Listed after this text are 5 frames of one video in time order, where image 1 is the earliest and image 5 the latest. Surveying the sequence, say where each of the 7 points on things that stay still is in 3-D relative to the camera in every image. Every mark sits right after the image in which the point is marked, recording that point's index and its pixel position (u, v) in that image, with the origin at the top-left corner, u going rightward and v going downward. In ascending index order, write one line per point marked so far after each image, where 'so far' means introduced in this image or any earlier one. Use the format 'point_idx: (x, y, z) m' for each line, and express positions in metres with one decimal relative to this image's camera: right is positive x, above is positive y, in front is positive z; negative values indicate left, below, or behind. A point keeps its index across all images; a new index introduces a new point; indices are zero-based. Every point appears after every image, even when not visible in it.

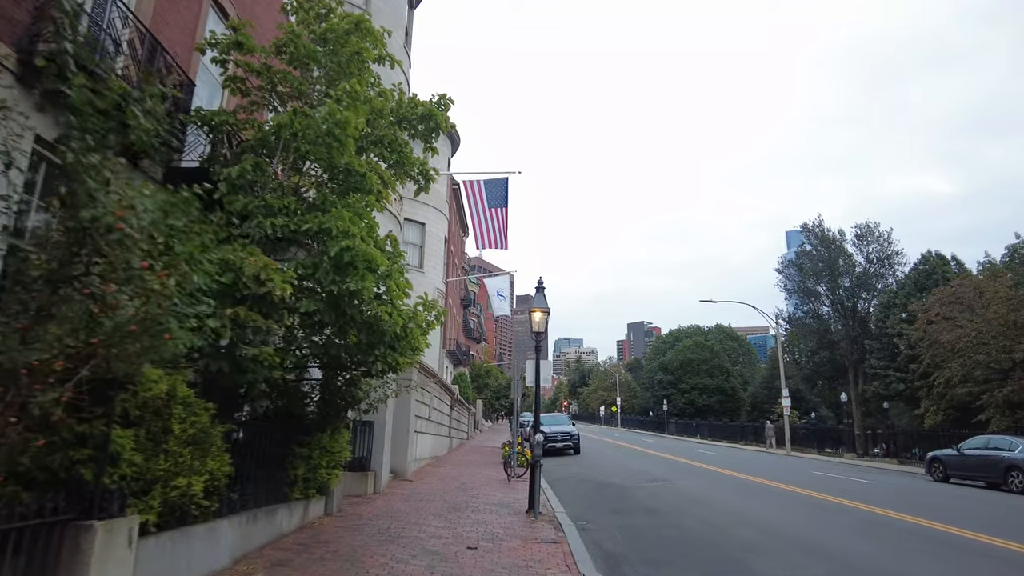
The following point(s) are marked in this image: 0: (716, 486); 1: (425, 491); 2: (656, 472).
0: (+5.2, -5.0, +16.6) m
1: (-1.7, -4.1, +13.0) m
2: (+4.1, -5.4, +18.8) m
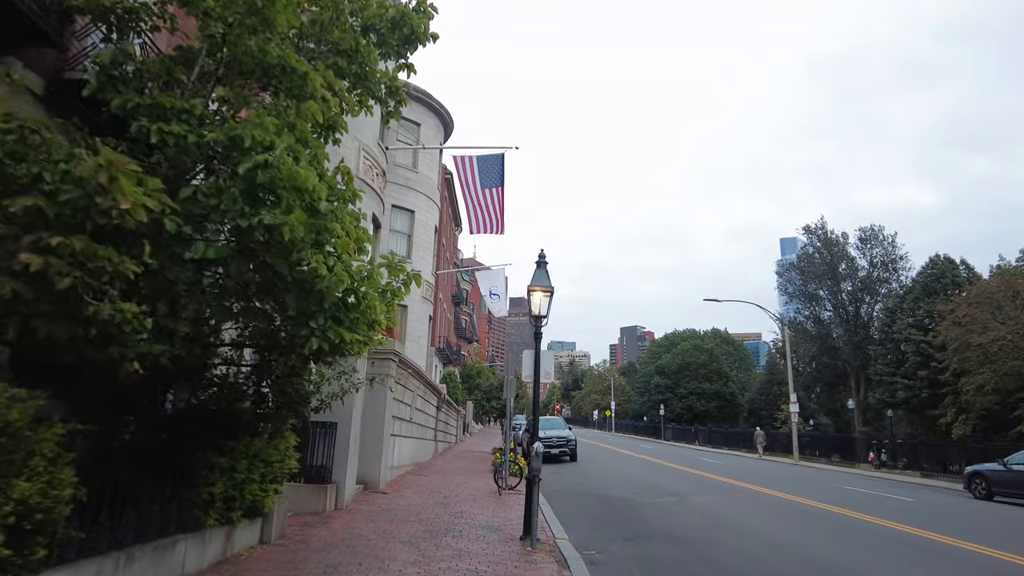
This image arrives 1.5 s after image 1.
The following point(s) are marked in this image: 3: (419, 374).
0: (+5.0, -4.8, +14.6) m
1: (-1.8, -3.7, +10.9) m
2: (+3.9, -5.1, +16.7) m
3: (-2.5, -2.3, +17.4) m
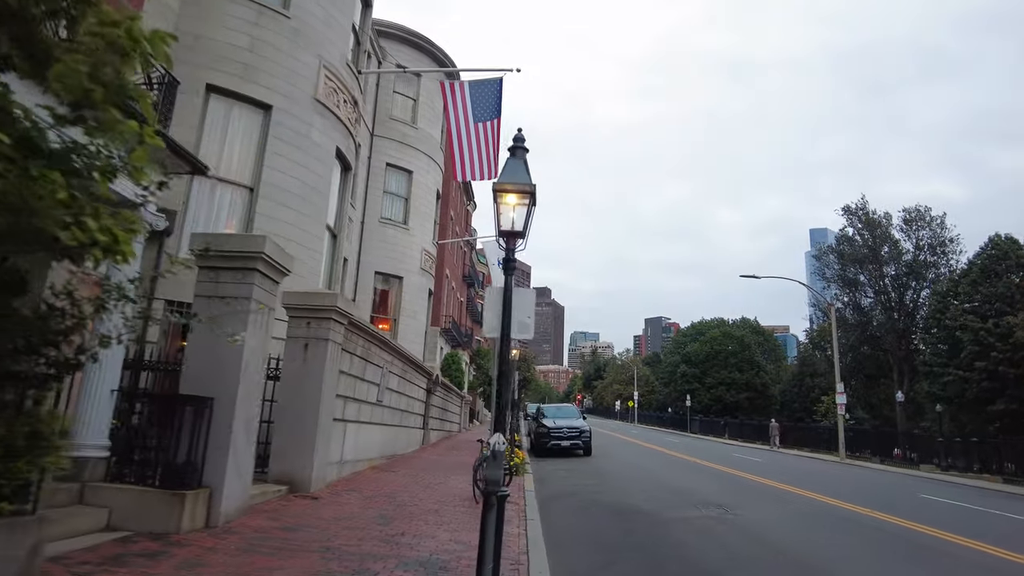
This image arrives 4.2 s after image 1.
0: (+4.8, -3.8, +10.9) m
1: (-2.2, -2.7, +7.5) m
2: (+3.7, -4.1, +13.1) m
3: (-2.6, -1.2, +14.0) m
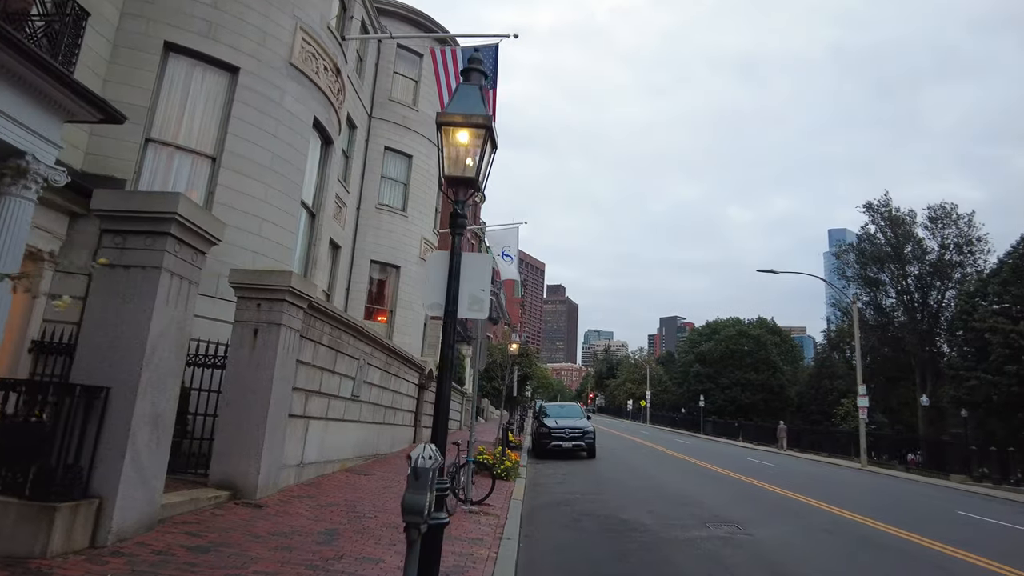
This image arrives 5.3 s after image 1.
0: (+4.5, -3.6, +9.5) m
1: (-2.5, -2.4, +6.2) m
2: (+3.5, -3.9, +11.7) m
3: (-2.7, -0.9, +12.8) m
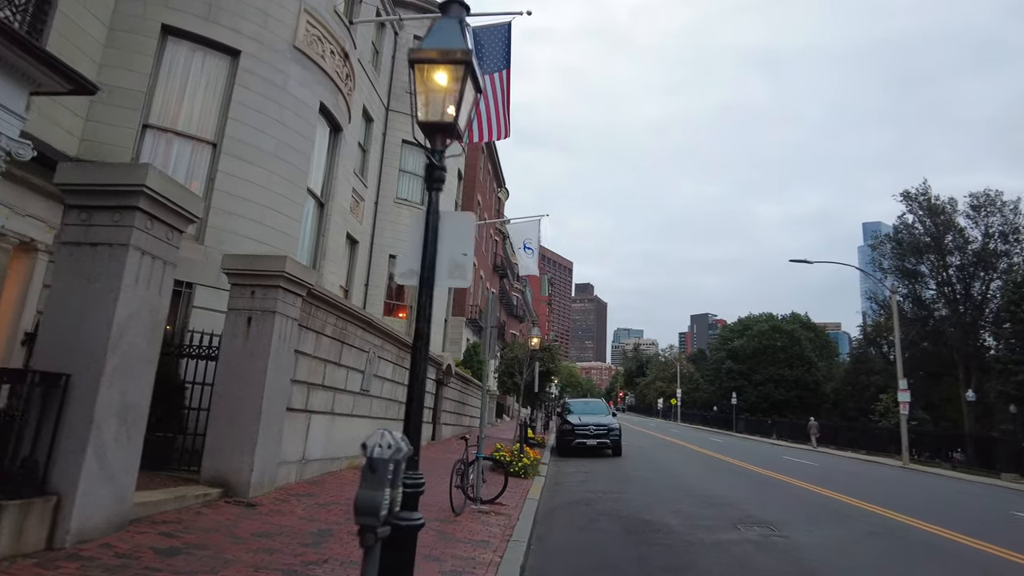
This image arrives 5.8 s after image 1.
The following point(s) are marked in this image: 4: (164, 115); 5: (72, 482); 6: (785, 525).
0: (+4.7, -3.3, +8.7) m
1: (-2.5, -2.2, +5.7) m
2: (+3.8, -3.6, +10.9) m
3: (-2.4, -0.7, +12.3) m
4: (-5.7, +2.8, +10.7) m
5: (-3.4, -1.5, +5.1) m
6: (+3.9, -3.4, +9.3) m
